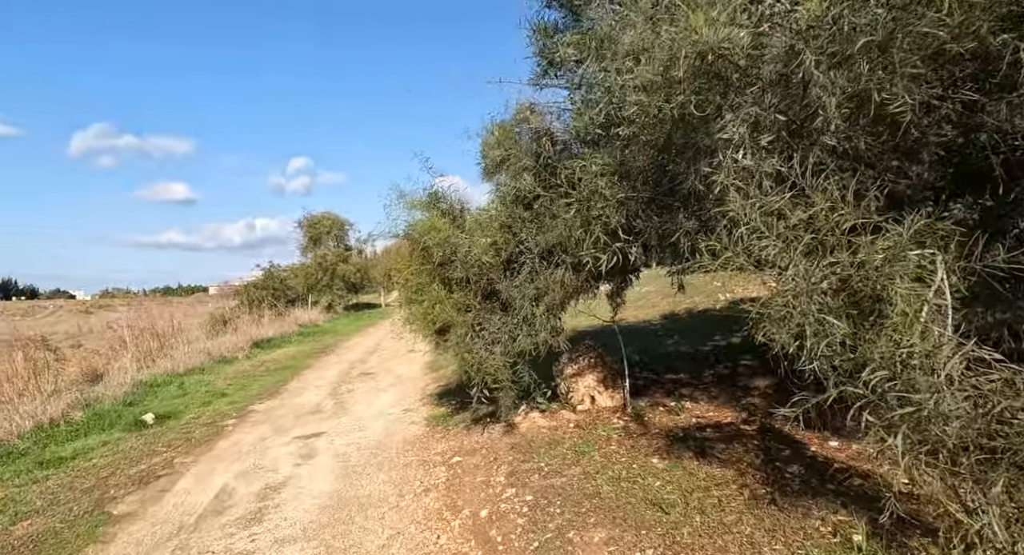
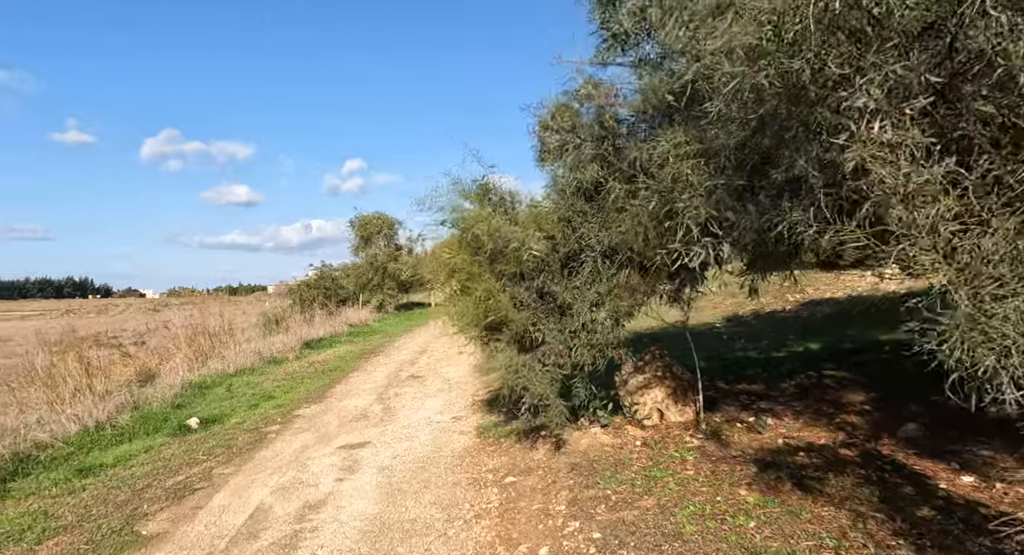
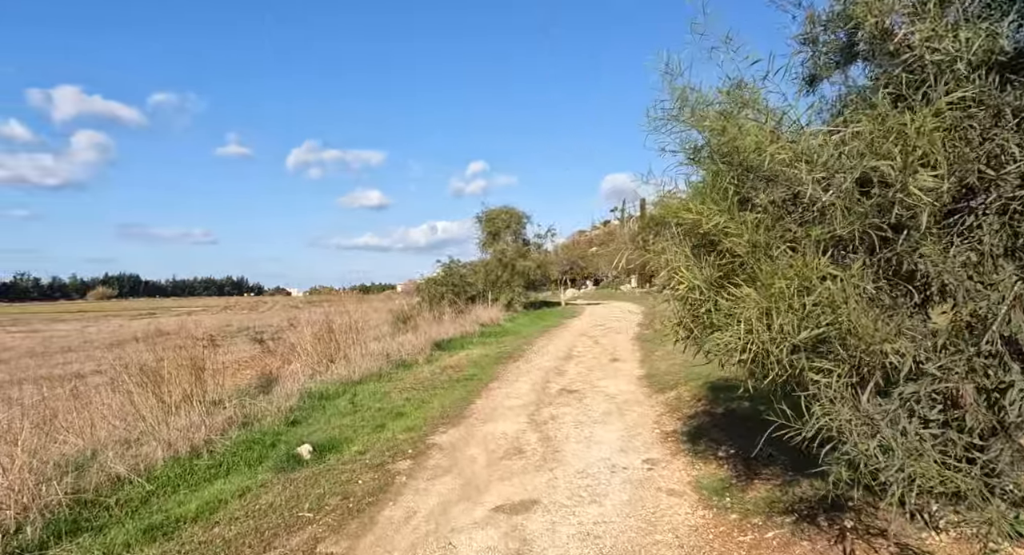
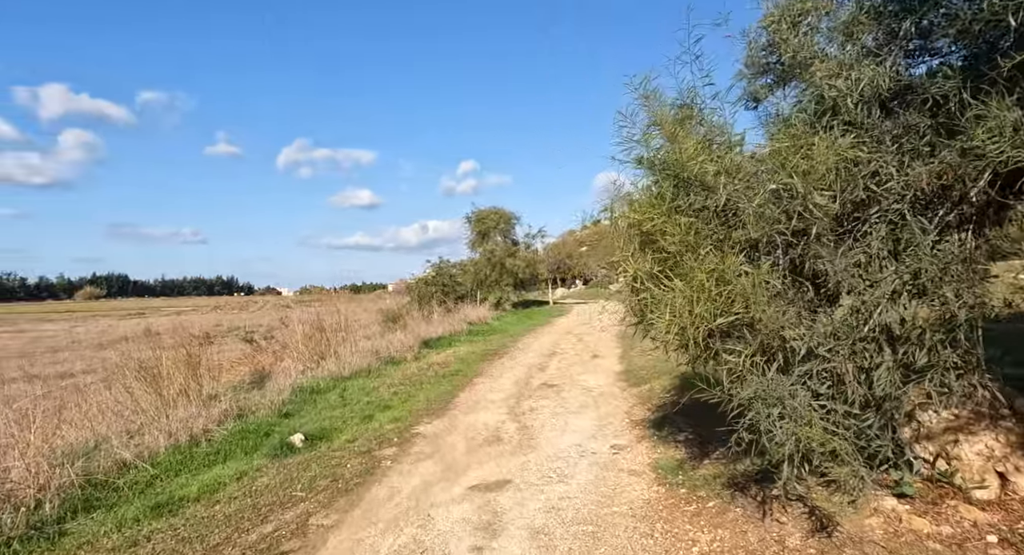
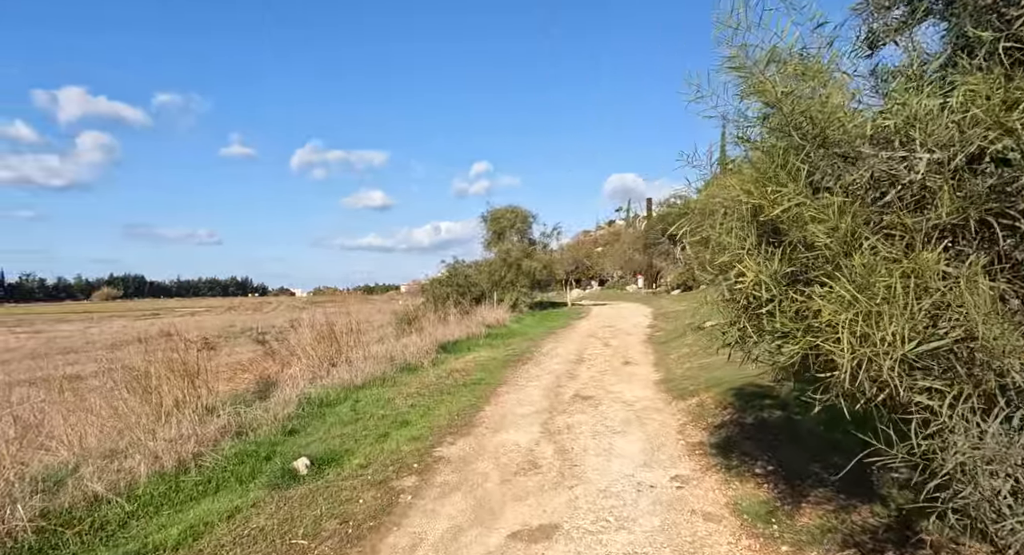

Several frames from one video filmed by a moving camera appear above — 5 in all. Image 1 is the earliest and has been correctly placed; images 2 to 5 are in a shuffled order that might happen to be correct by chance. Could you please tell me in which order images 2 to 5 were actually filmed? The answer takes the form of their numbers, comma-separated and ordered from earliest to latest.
2, 4, 3, 5
